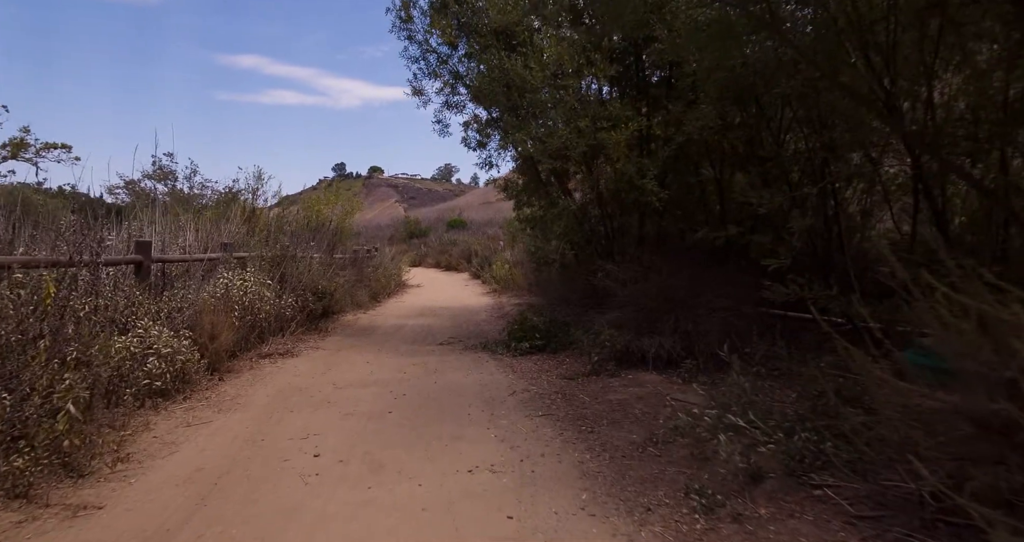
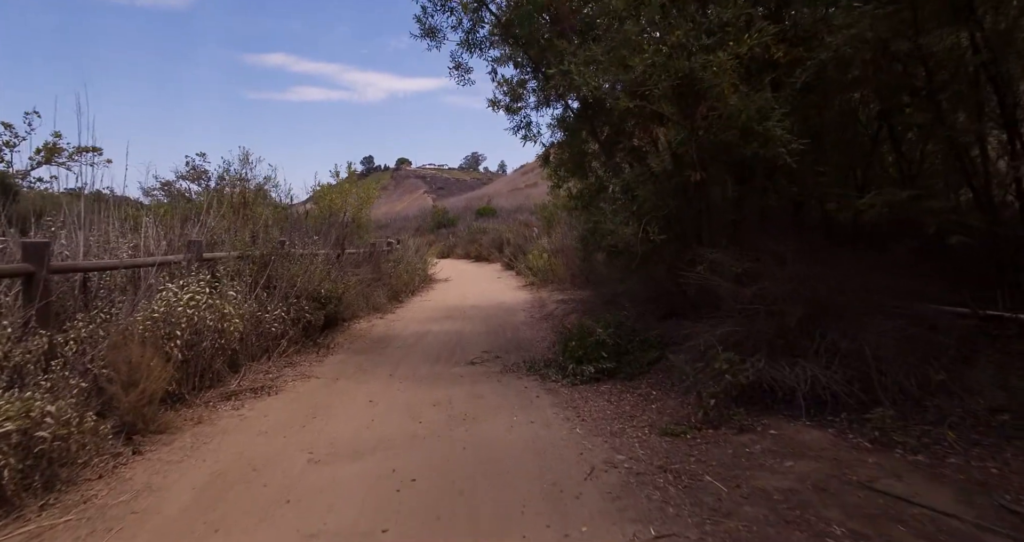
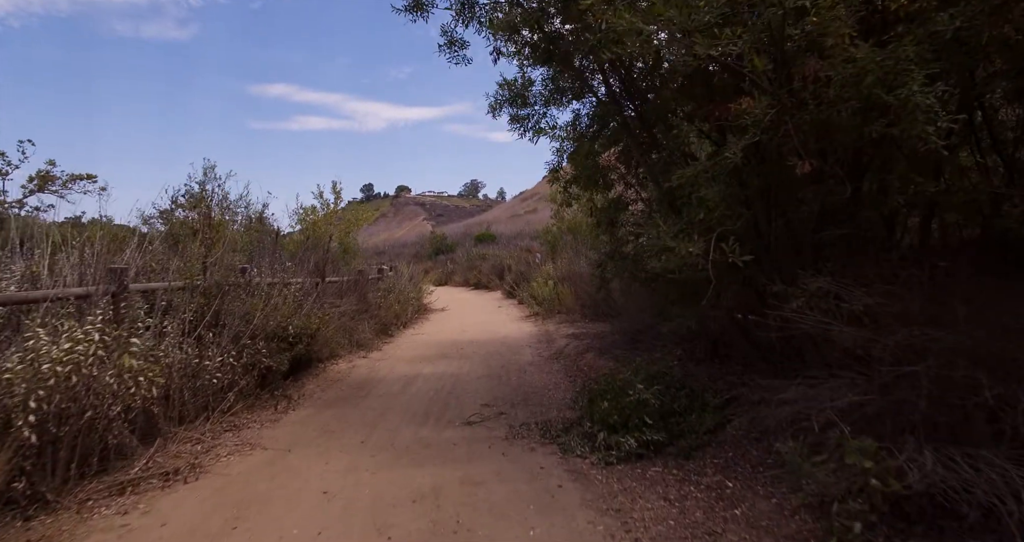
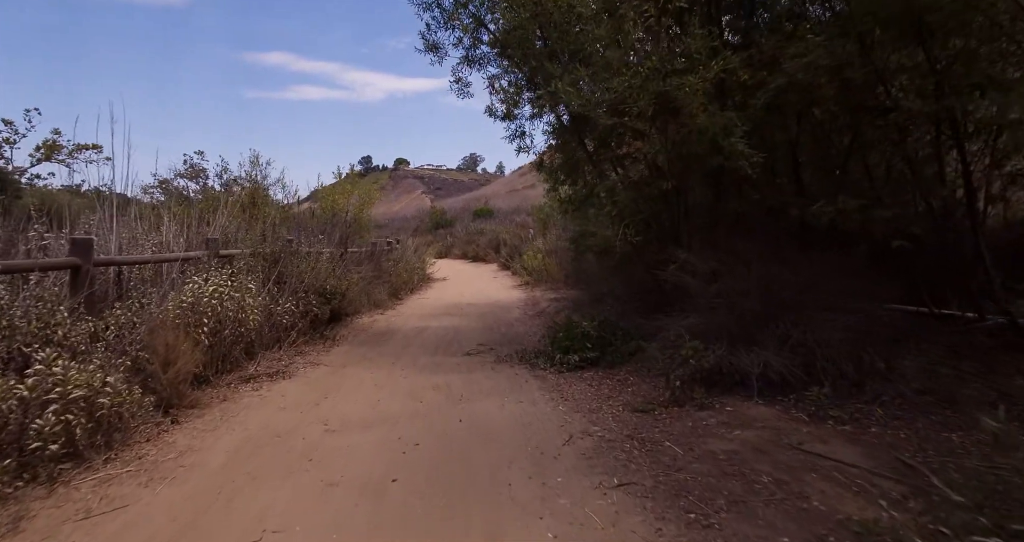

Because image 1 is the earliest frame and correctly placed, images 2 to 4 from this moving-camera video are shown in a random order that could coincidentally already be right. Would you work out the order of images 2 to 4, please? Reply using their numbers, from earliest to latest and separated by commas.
4, 2, 3
